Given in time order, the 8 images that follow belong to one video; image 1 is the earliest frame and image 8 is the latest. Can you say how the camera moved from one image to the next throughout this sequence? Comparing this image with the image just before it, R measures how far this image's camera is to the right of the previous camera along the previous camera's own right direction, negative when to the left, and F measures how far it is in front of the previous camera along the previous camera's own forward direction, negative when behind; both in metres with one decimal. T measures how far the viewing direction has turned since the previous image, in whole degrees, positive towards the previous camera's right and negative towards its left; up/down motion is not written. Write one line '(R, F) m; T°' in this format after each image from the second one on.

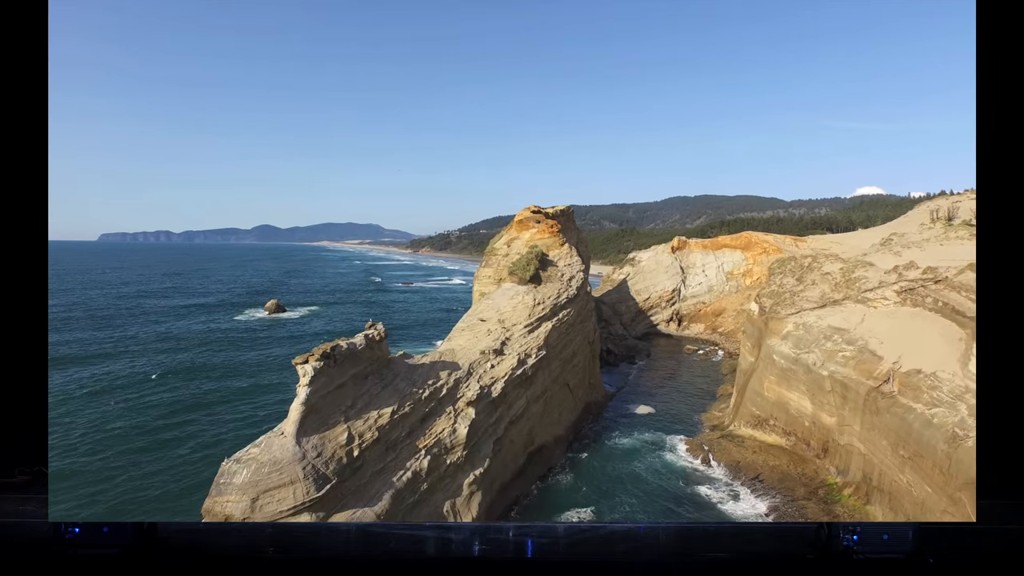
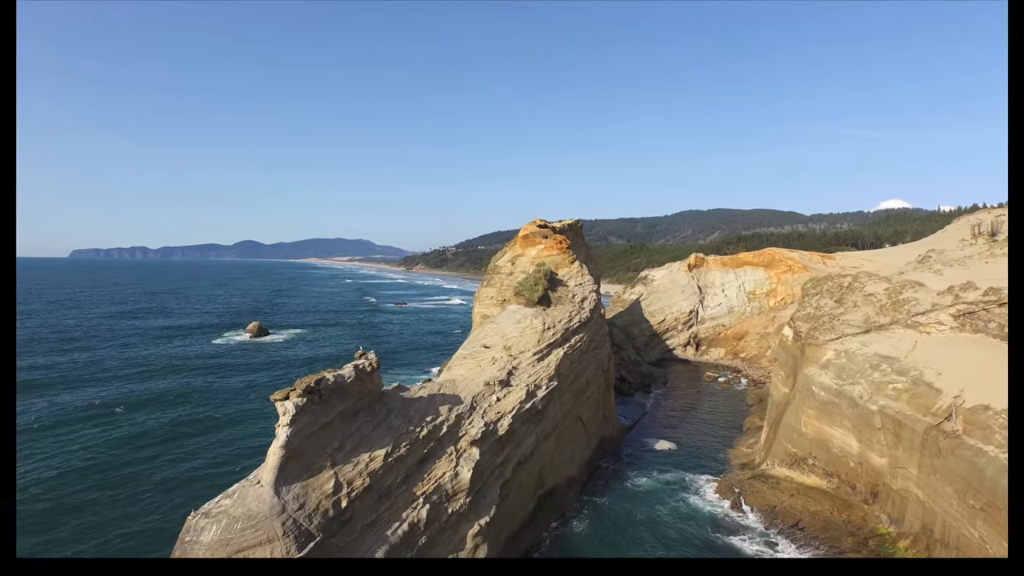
(+0.2, +1.5) m; -2°
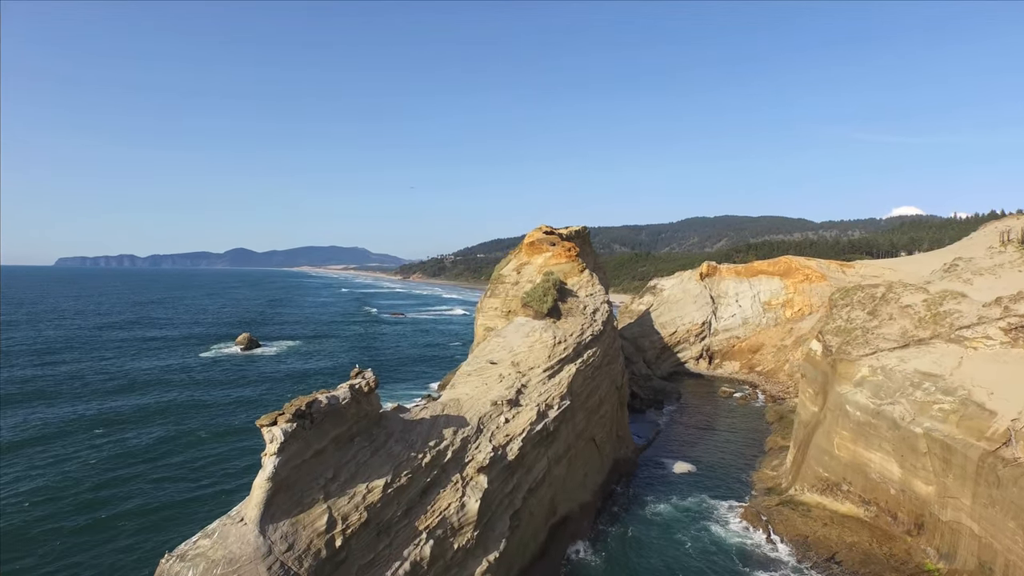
(-0.1, +1.1) m; -1°
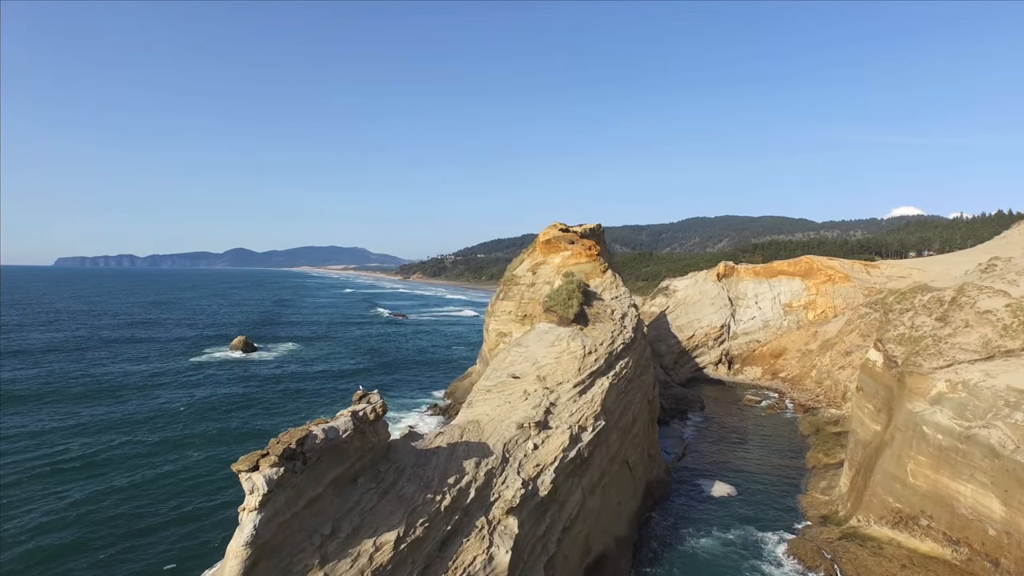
(-0.7, +2.2) m; 0°
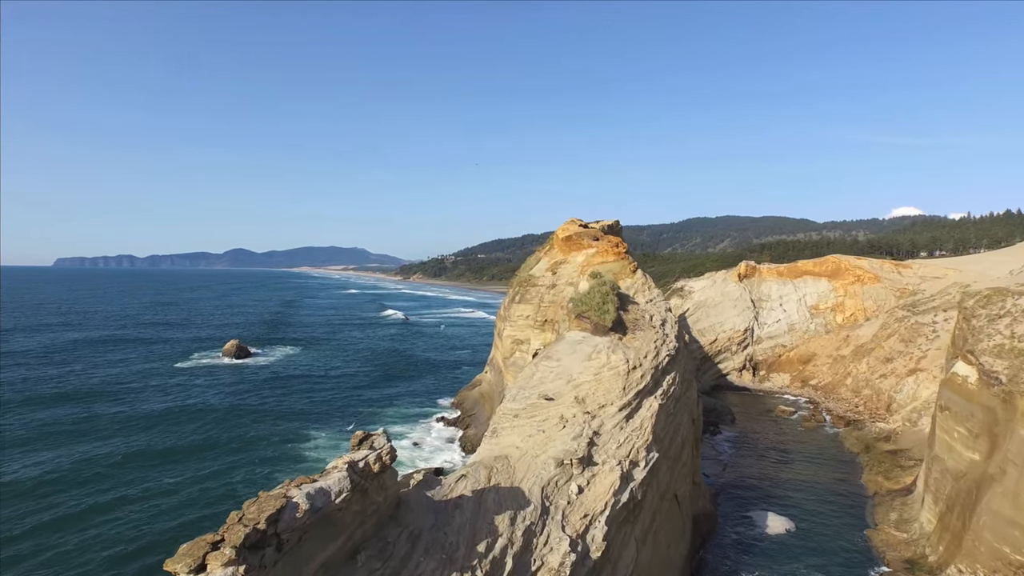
(-0.8, +2.6) m; 0°
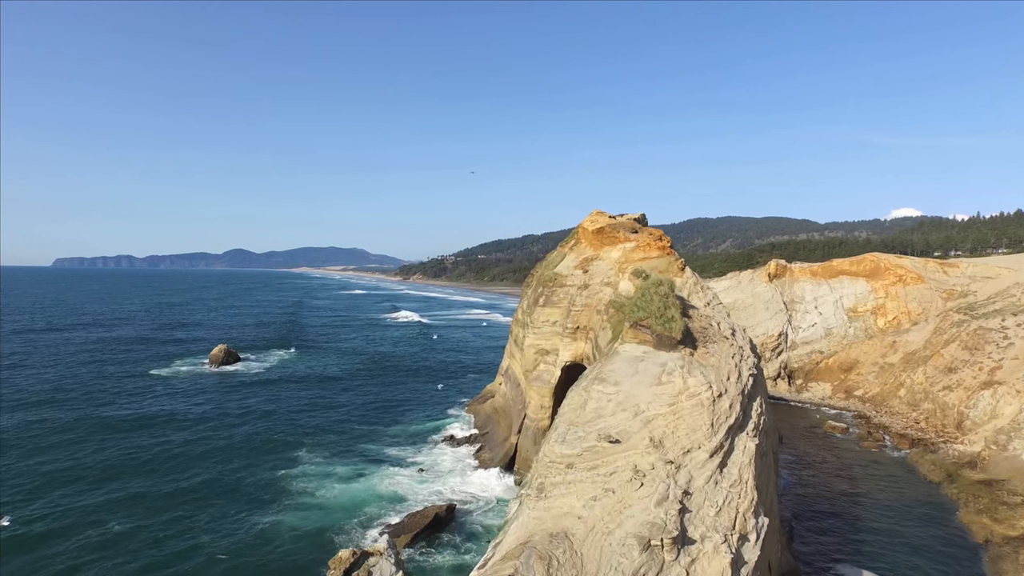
(-0.9, +3.4) m; 0°
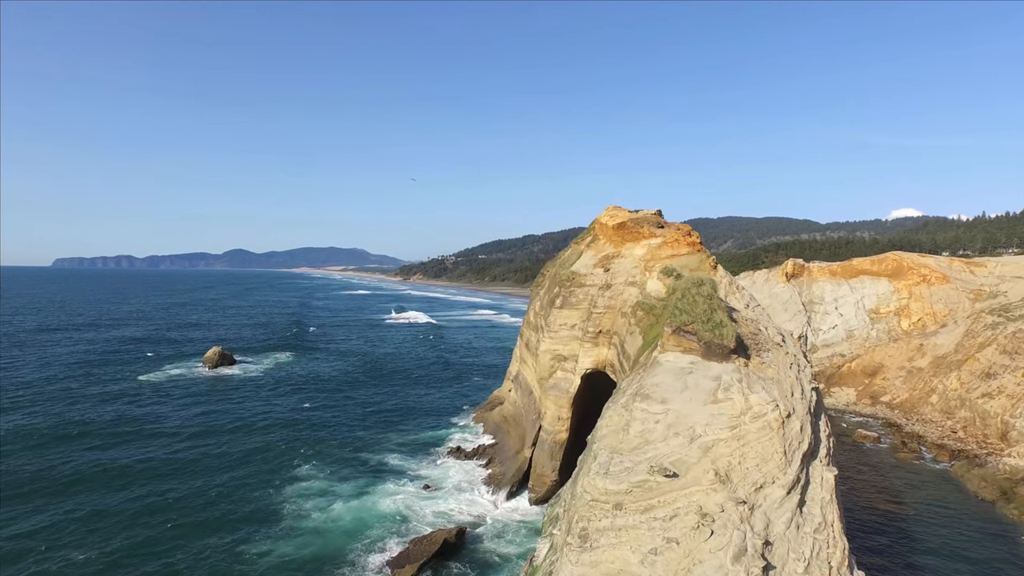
(-0.5, +1.7) m; 0°
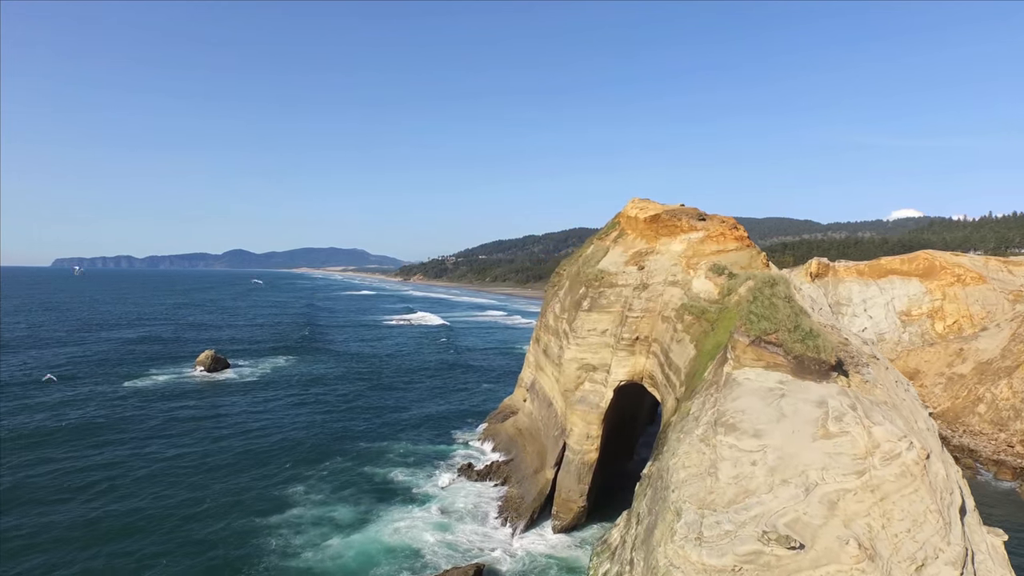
(-0.7, +2.1) m; 0°
